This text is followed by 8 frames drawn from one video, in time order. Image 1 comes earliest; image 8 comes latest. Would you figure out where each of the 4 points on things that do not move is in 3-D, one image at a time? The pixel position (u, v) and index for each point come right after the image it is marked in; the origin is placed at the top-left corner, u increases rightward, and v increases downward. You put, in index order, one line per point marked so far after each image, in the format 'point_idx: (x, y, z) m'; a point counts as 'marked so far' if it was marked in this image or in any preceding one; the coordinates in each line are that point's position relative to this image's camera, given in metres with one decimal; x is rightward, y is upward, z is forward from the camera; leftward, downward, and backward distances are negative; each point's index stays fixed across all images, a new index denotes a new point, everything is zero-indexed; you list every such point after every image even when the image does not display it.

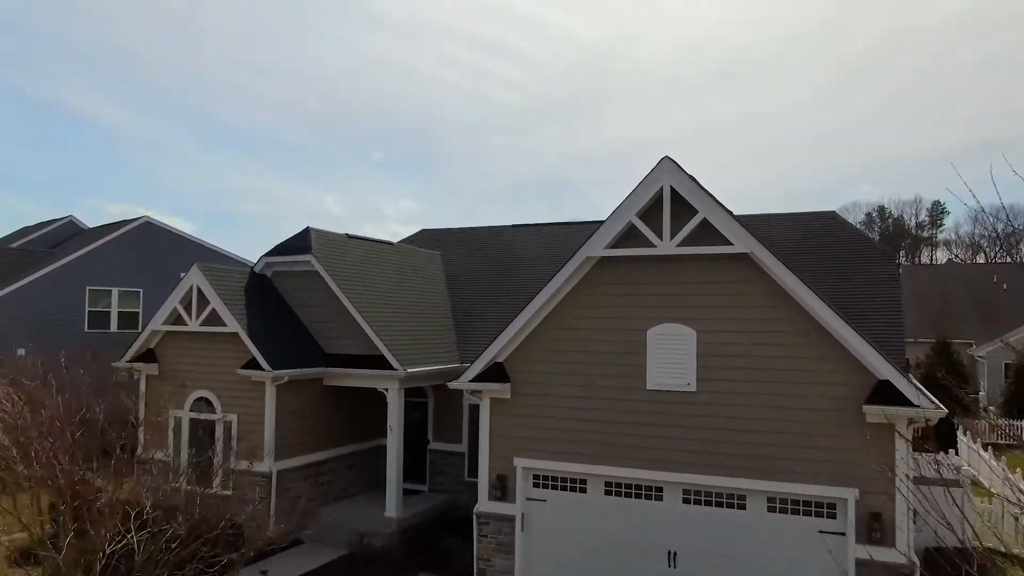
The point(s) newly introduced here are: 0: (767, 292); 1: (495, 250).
0: (+1.7, 0.0, +5.2) m
1: (-0.2, +0.5, +11.2) m
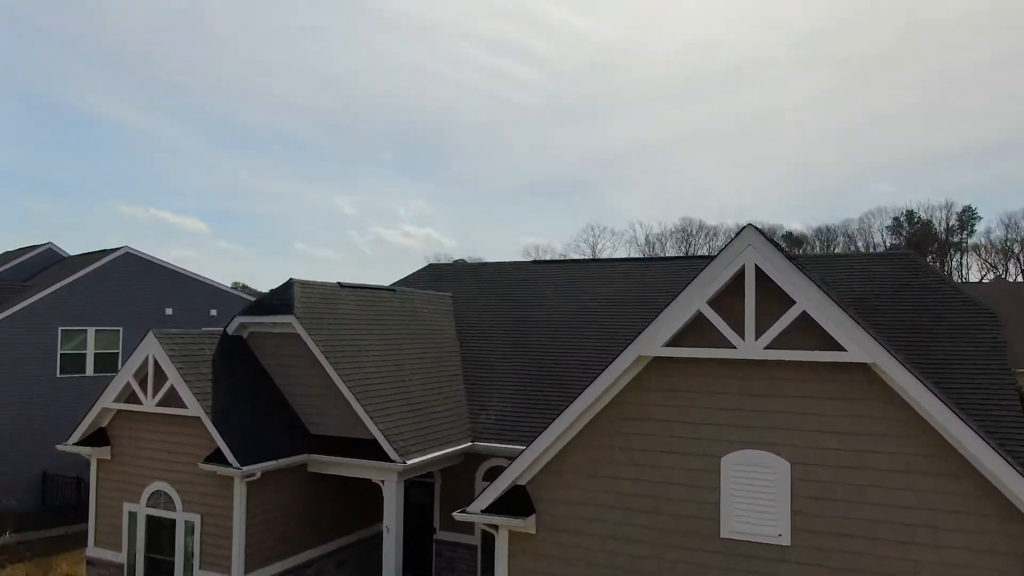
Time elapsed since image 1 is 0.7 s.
0: (+1.8, -0.6, +3.7) m
1: (0.0, 0.0, +9.8) m
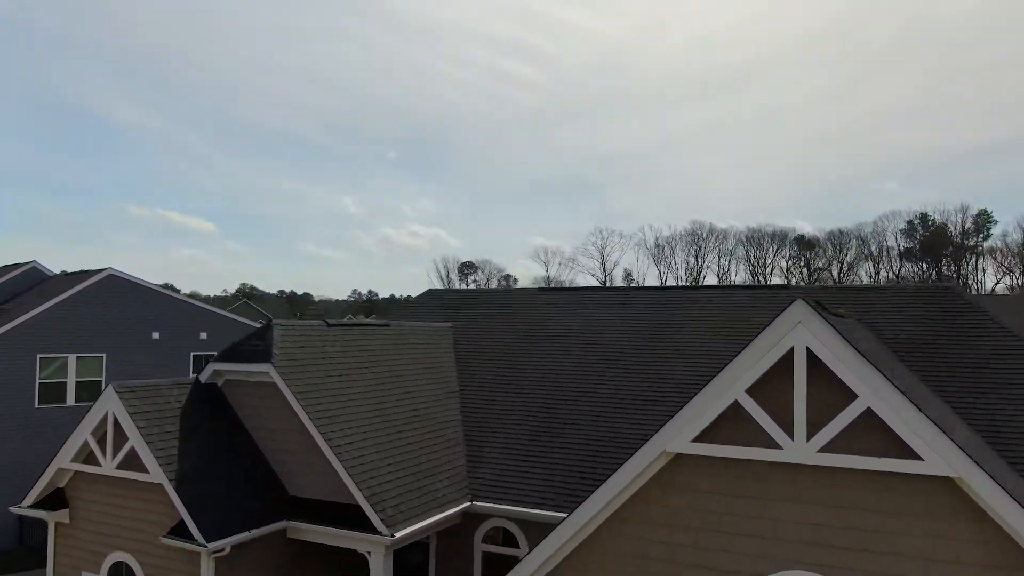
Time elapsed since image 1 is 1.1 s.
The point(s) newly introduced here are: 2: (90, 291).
0: (+1.8, -1.0, +3.0) m
1: (+0.1, -0.4, +9.1) m
2: (-6.3, 0.0, +11.6) m
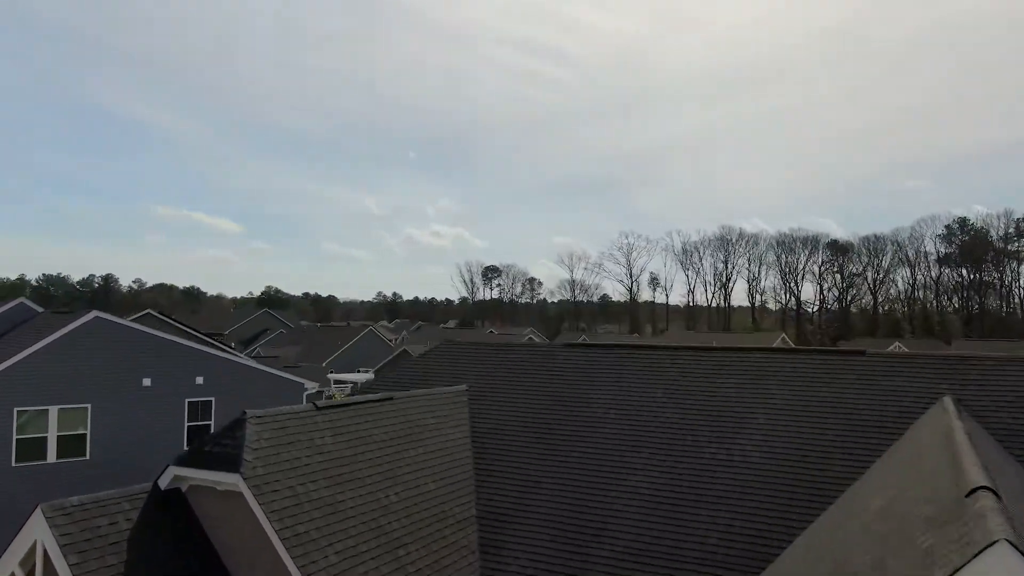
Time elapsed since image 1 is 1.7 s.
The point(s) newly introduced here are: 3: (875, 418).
0: (+1.9, -1.6, +1.8) m
1: (+0.3, -1.0, +7.9) m
2: (-6.0, -0.6, +10.6) m
3: (+2.8, -1.0, +6.1) m
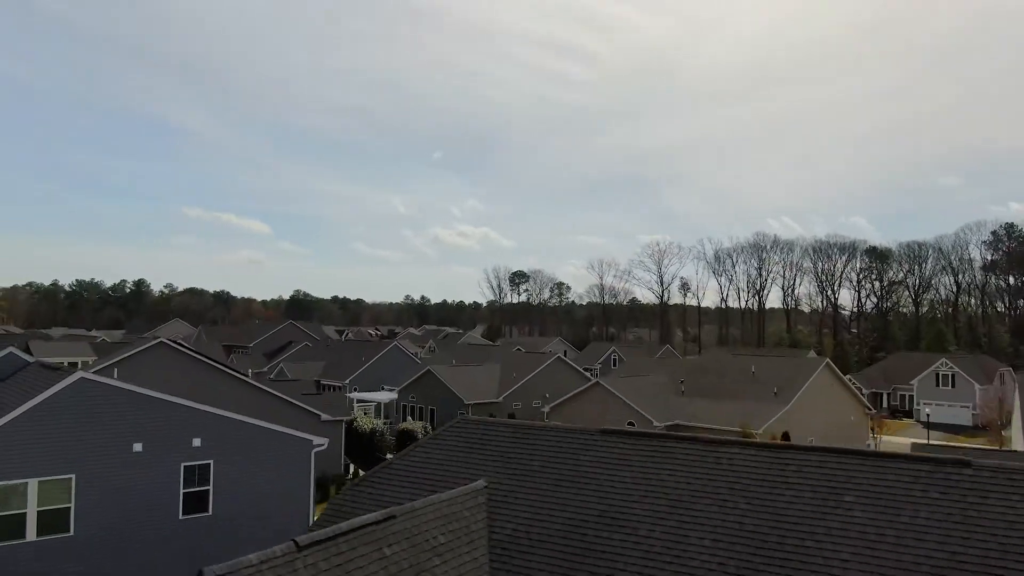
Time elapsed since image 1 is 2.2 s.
0: (+1.9, -2.3, +0.5) m
1: (+0.5, -1.7, +6.7) m
2: (-5.7, -1.4, +9.7) m
3: (+3.0, -1.7, +4.9) m
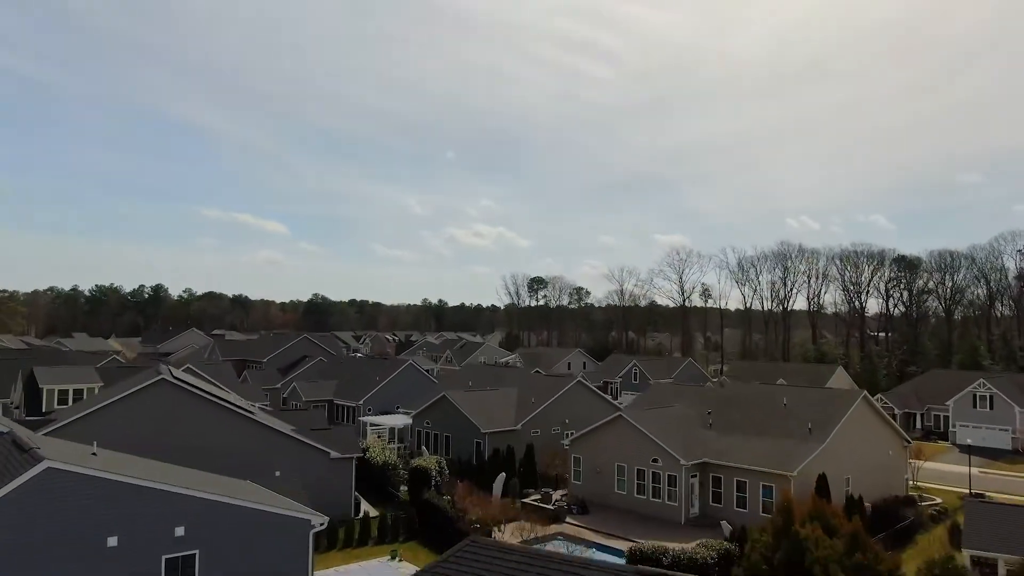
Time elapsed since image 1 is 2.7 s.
0: (+1.9, -3.1, -0.7) m
1: (+0.7, -2.6, +5.5) m
2: (-5.4, -2.2, +8.7) m
3: (+3.1, -2.6, +3.6) m
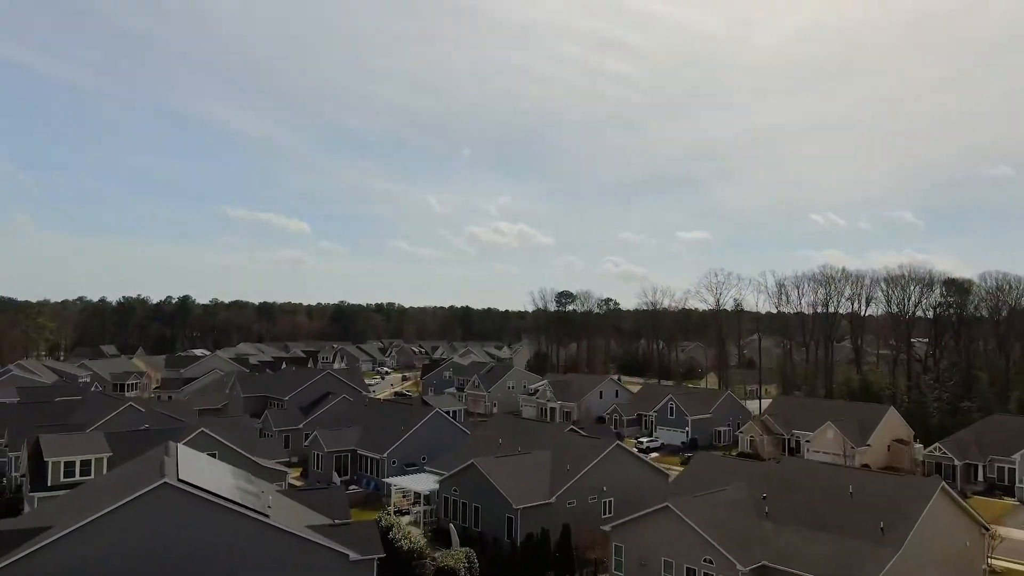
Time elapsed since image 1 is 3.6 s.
0: (+2.0, -5.4, -2.8) m
1: (+1.1, -4.8, +3.4) m
2: (-4.9, -4.5, +6.7) m
3: (+3.4, -4.8, +1.4) m
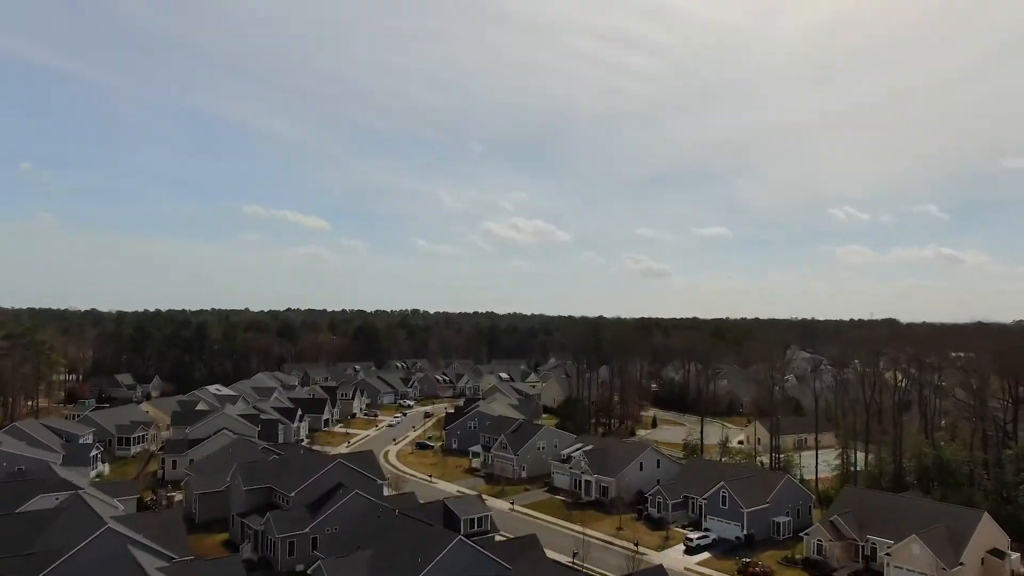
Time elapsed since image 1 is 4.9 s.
0: (+2.2, -10.0, -8.3) m
1: (+1.4, -9.4, -2.0) m
2: (-4.5, -9.1, +1.5) m
3: (+3.7, -9.4, -4.1) m
